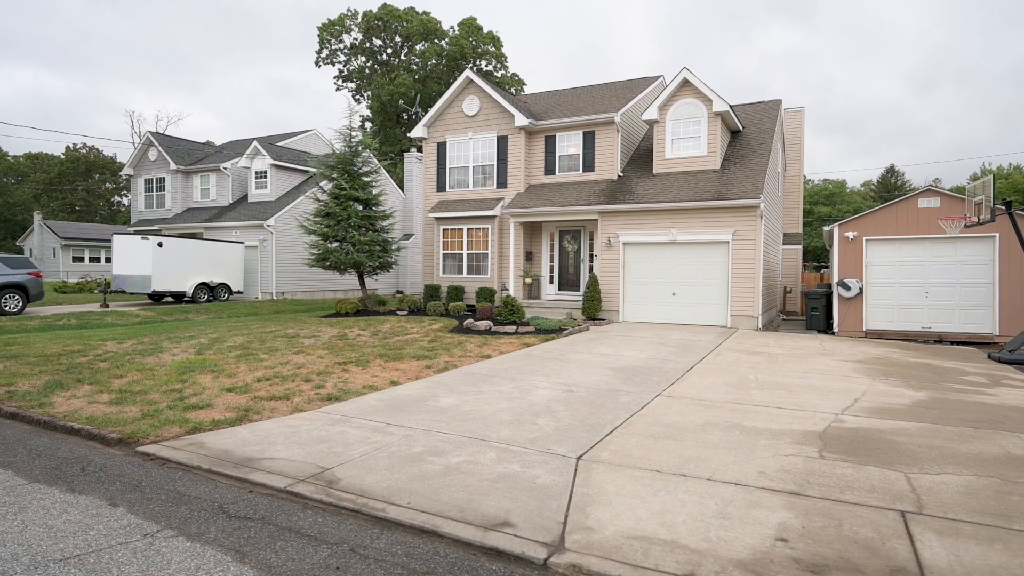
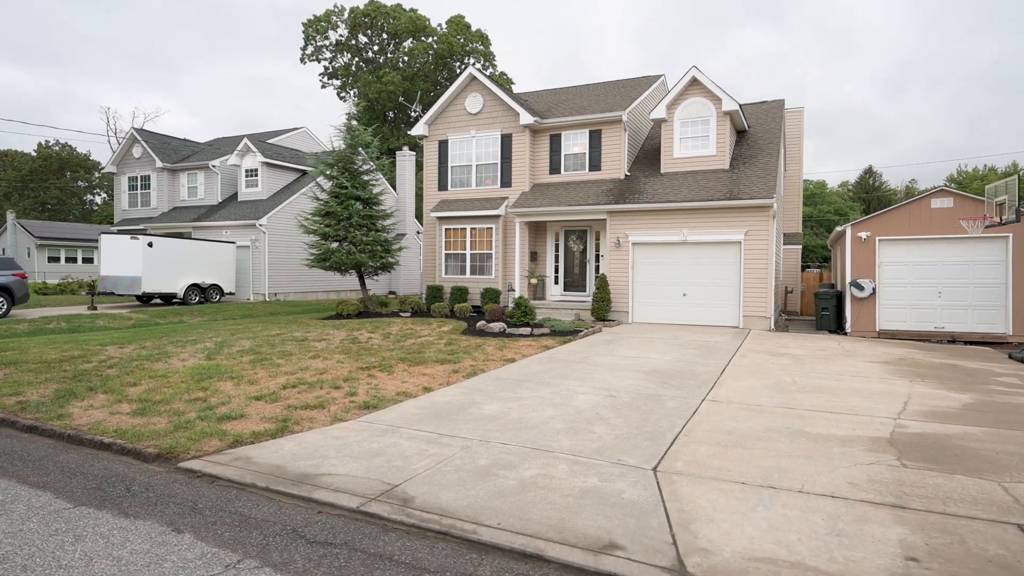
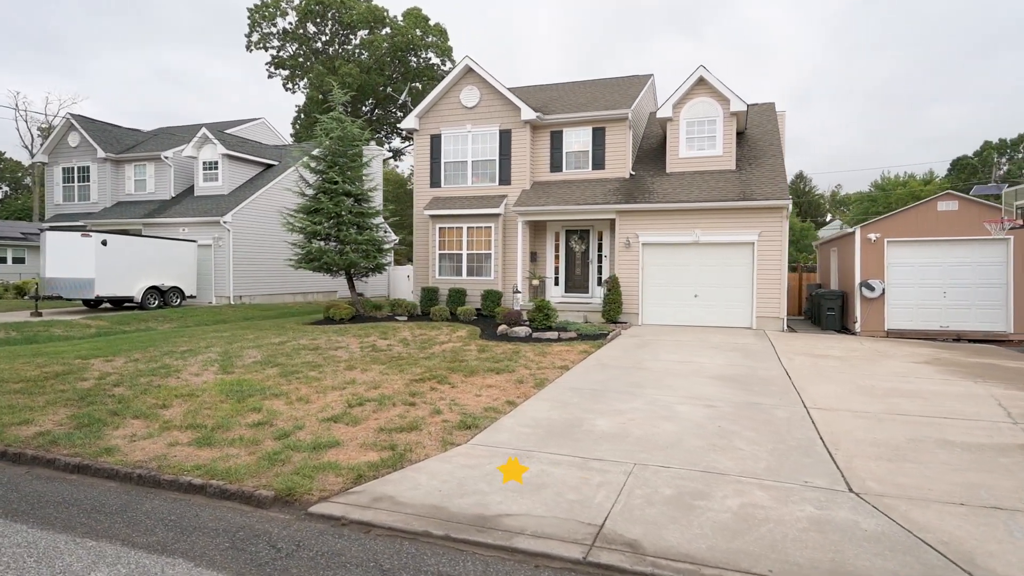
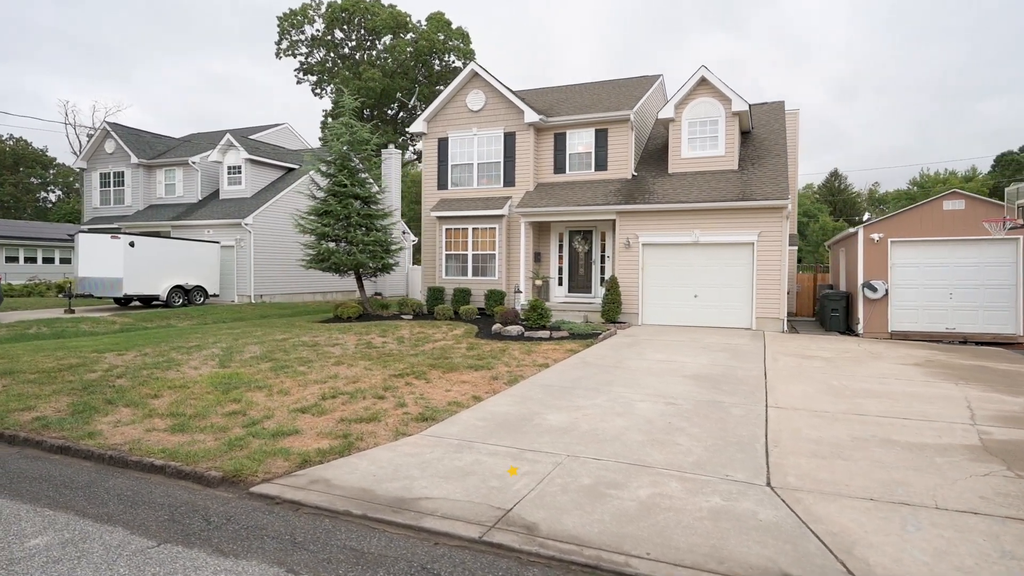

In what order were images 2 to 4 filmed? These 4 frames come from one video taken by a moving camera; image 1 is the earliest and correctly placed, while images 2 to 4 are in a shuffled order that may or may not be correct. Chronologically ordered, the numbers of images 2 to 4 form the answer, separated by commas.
2, 4, 3
